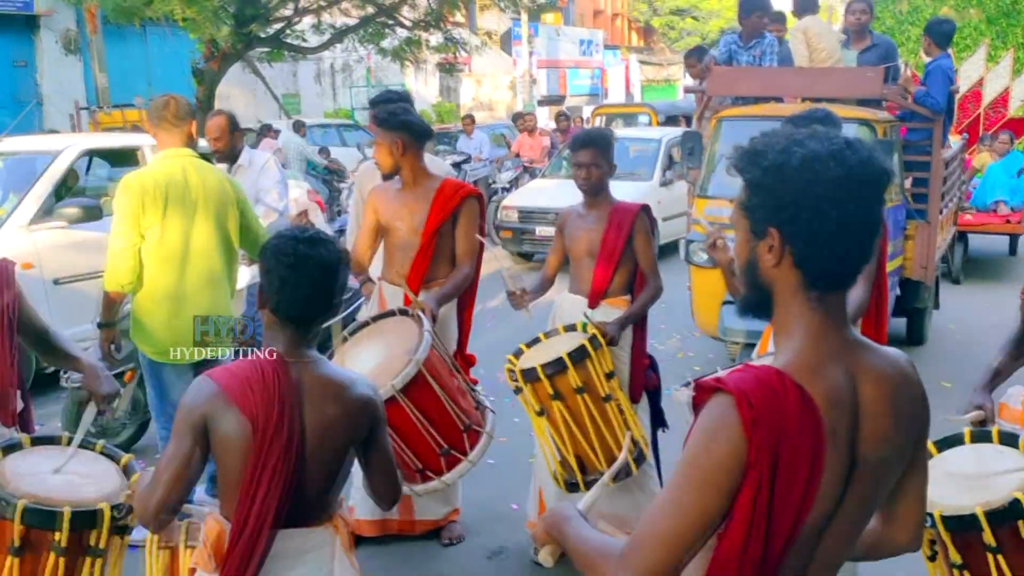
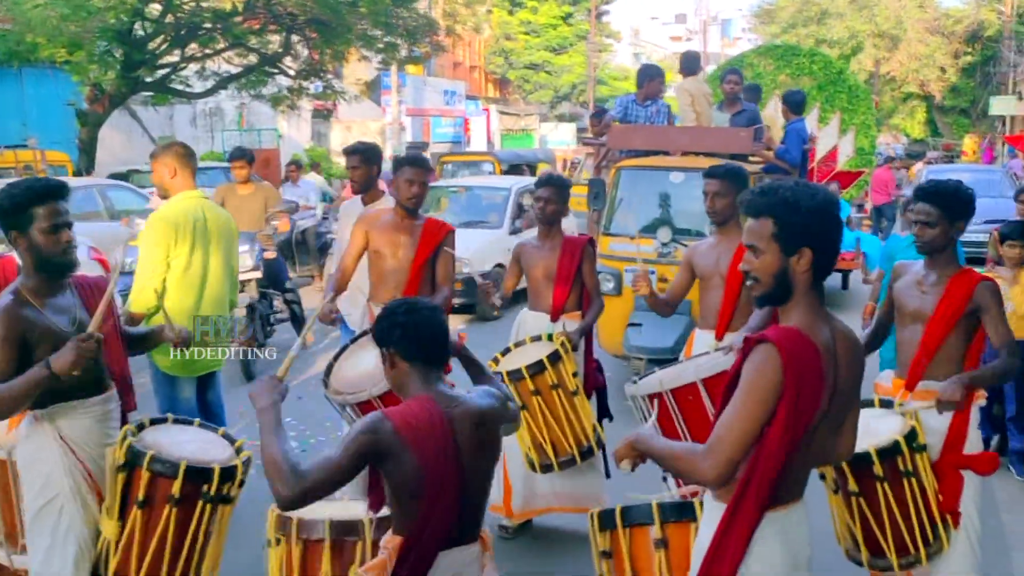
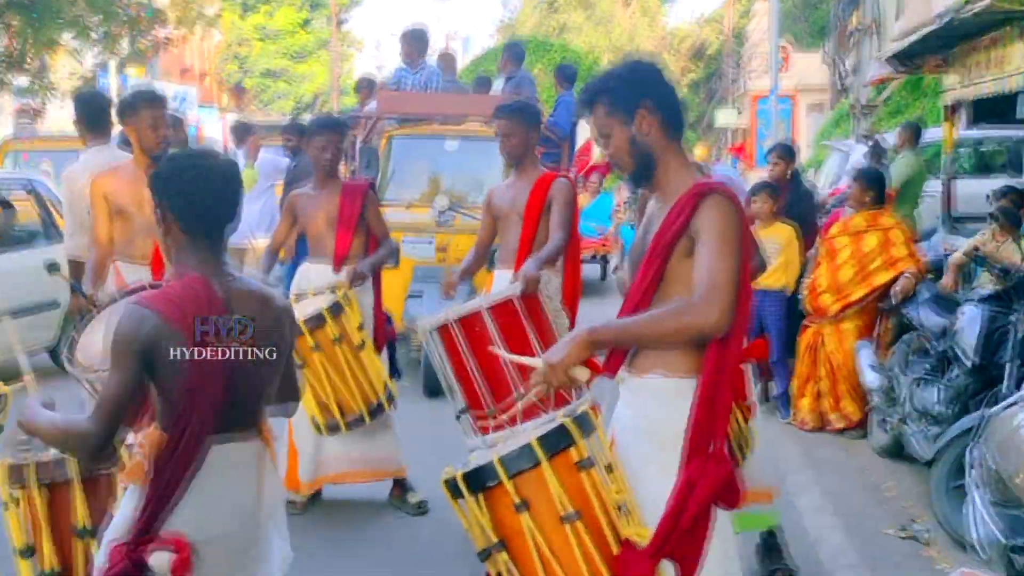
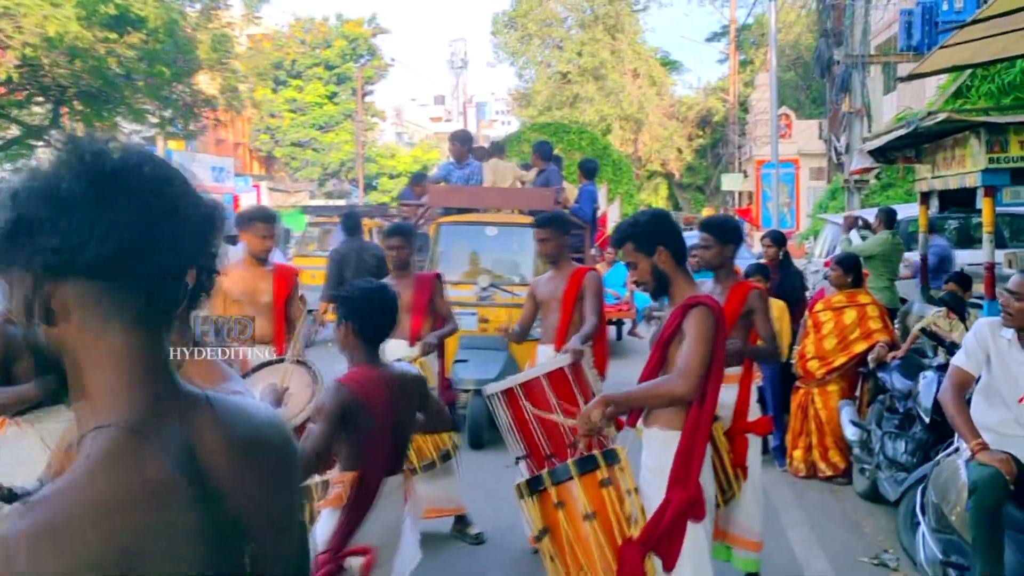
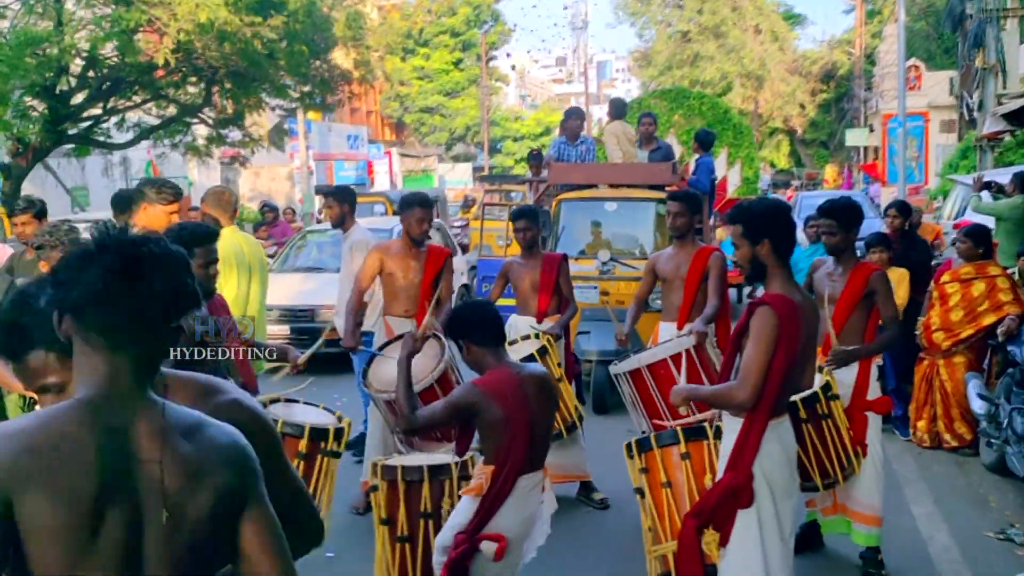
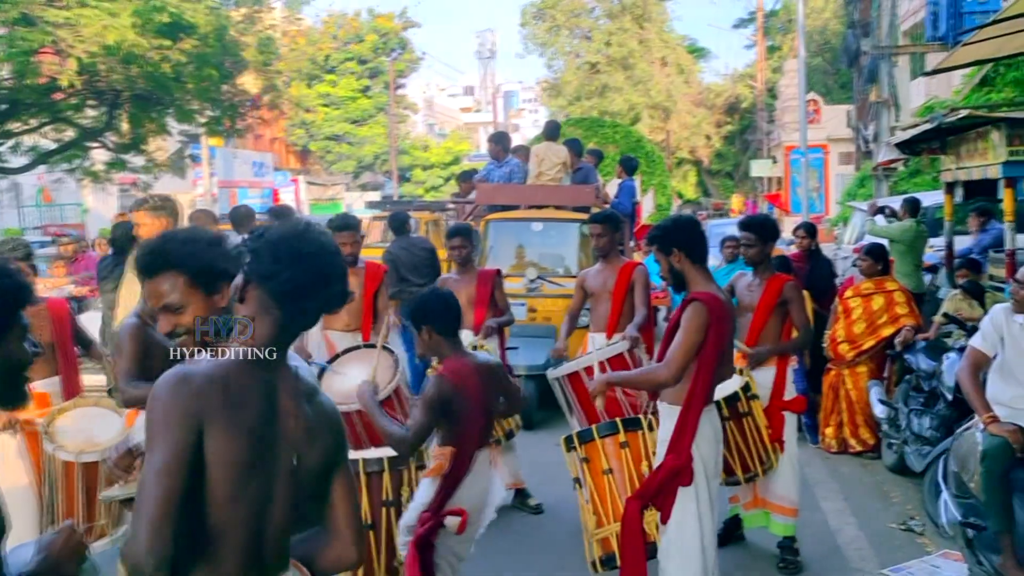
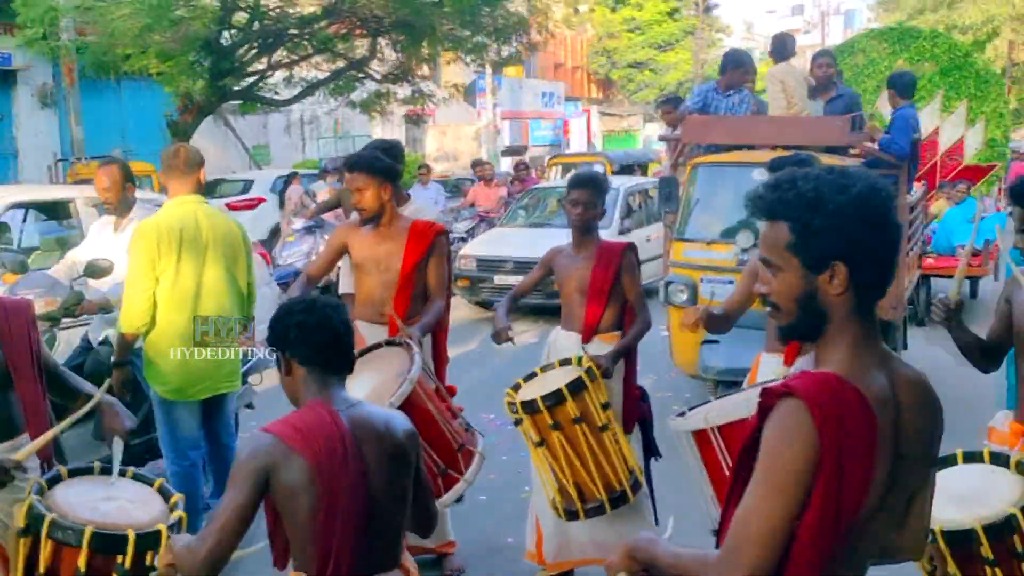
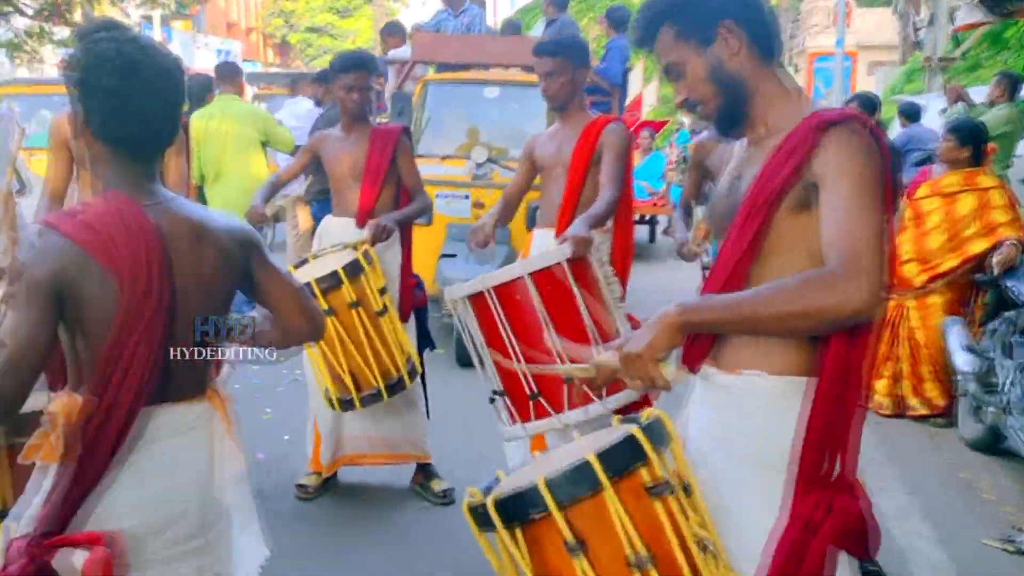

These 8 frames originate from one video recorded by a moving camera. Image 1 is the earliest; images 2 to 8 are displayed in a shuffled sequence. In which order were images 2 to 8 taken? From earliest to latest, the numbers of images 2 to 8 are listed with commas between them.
7, 2, 5, 6, 4, 3, 8
